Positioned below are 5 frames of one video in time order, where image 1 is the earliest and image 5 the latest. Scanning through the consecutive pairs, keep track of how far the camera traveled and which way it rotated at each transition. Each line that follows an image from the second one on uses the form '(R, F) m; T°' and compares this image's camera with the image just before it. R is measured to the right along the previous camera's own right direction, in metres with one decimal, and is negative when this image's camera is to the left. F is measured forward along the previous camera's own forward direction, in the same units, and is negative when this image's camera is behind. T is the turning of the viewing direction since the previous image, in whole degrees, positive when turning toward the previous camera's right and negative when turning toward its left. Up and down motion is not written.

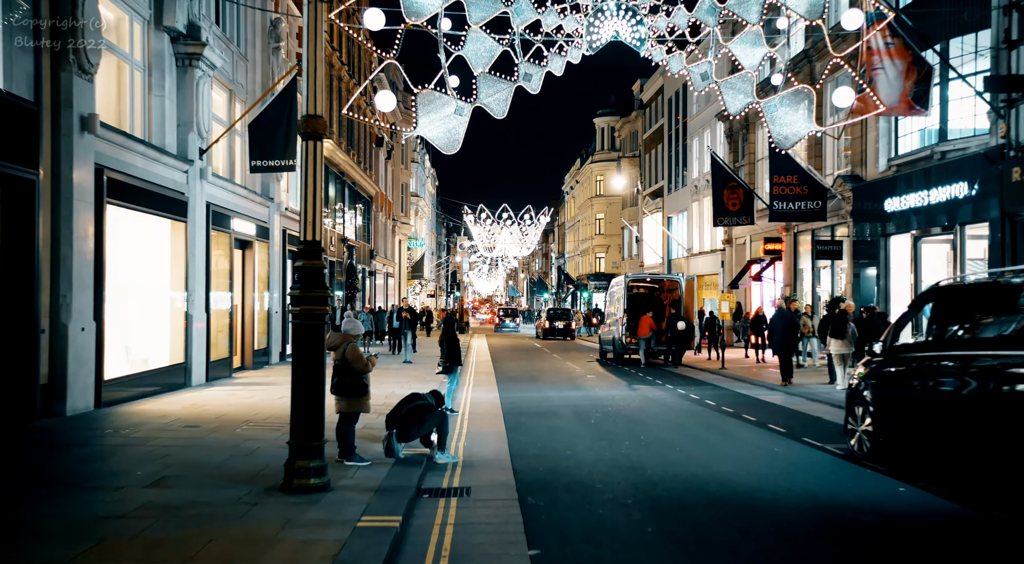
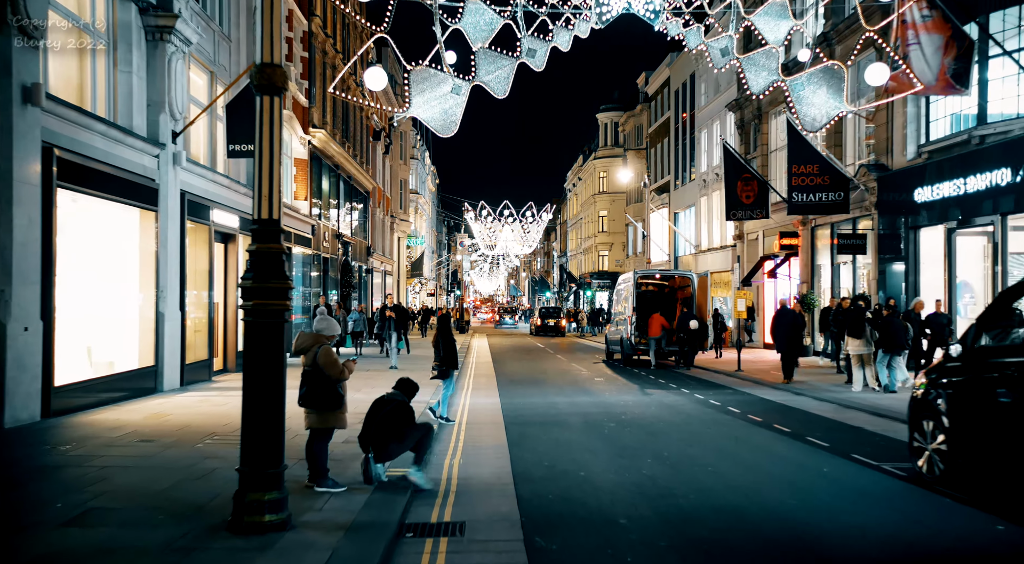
(0.0, +1.6) m; 0°
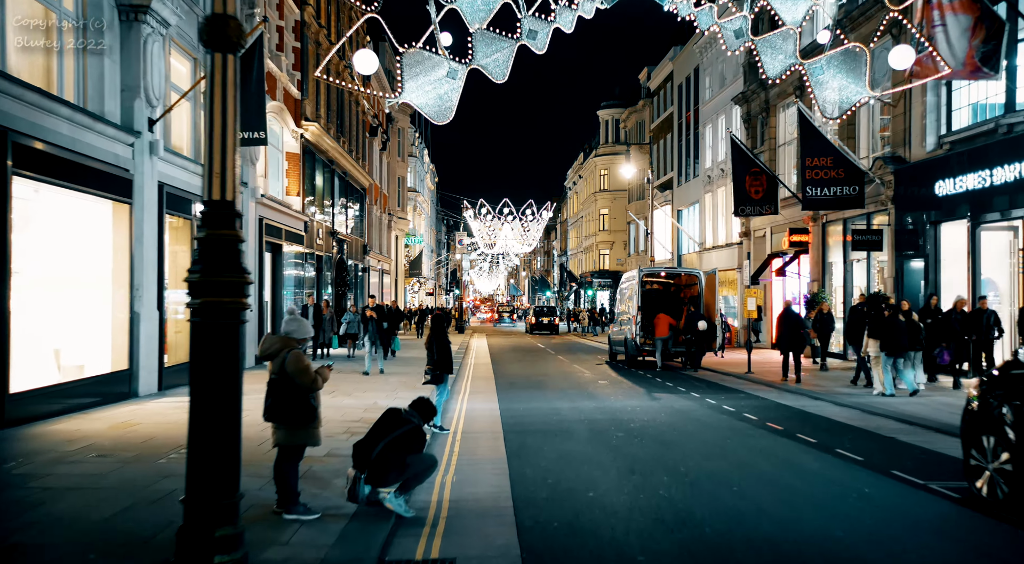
(0.0, +1.1) m; 0°
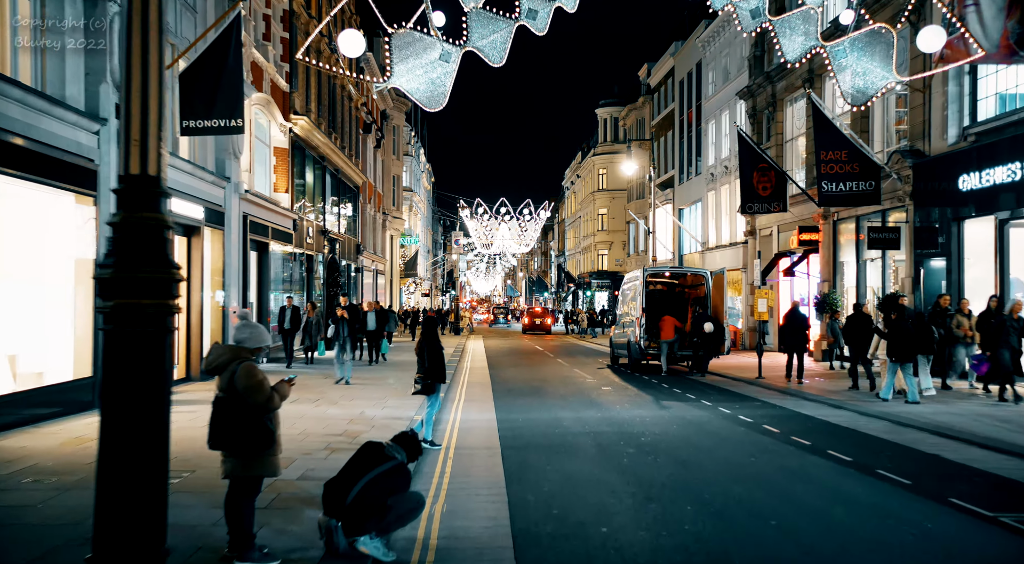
(0.0, +1.2) m; 0°
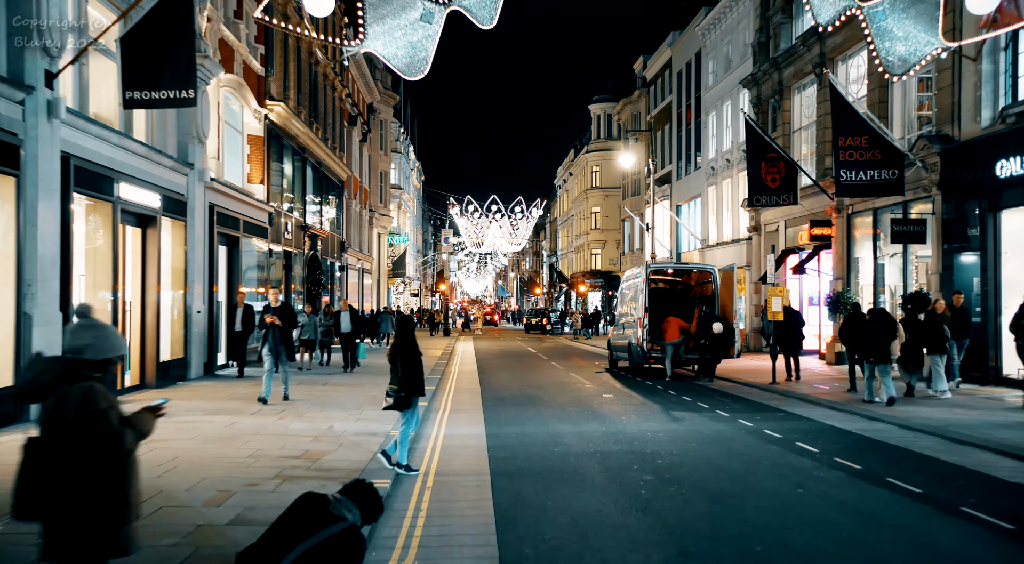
(0.0, +1.9) m; +1°
